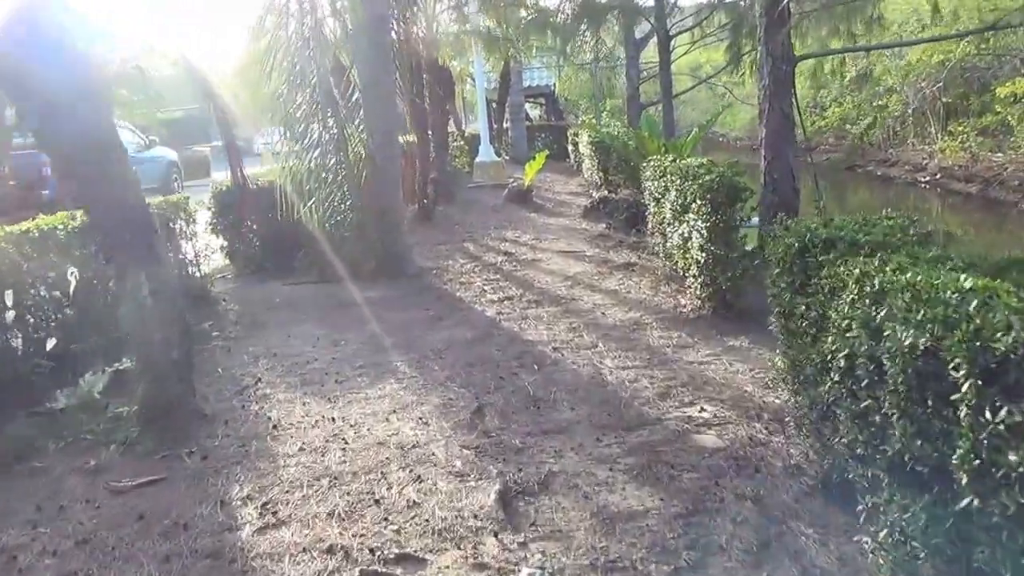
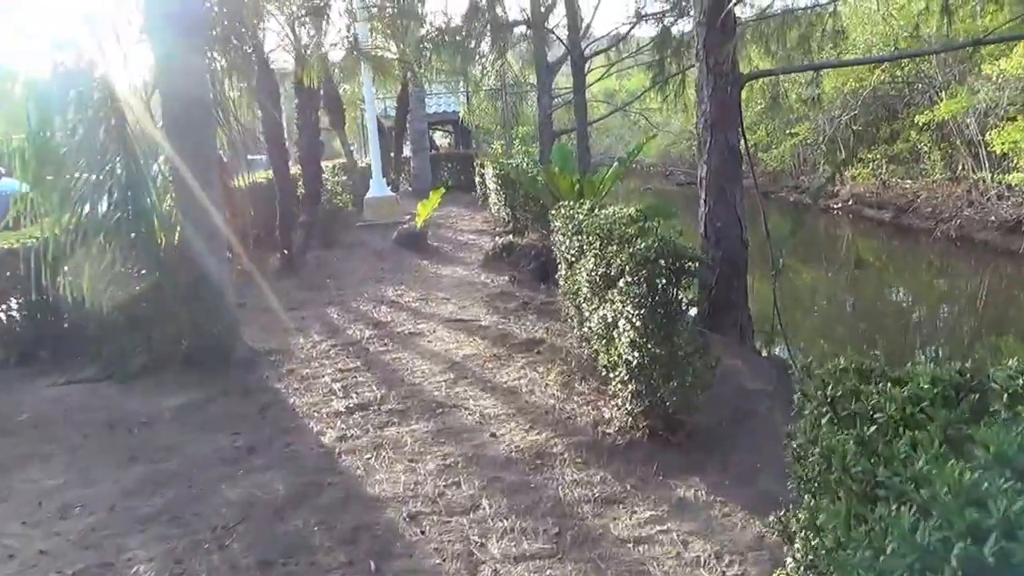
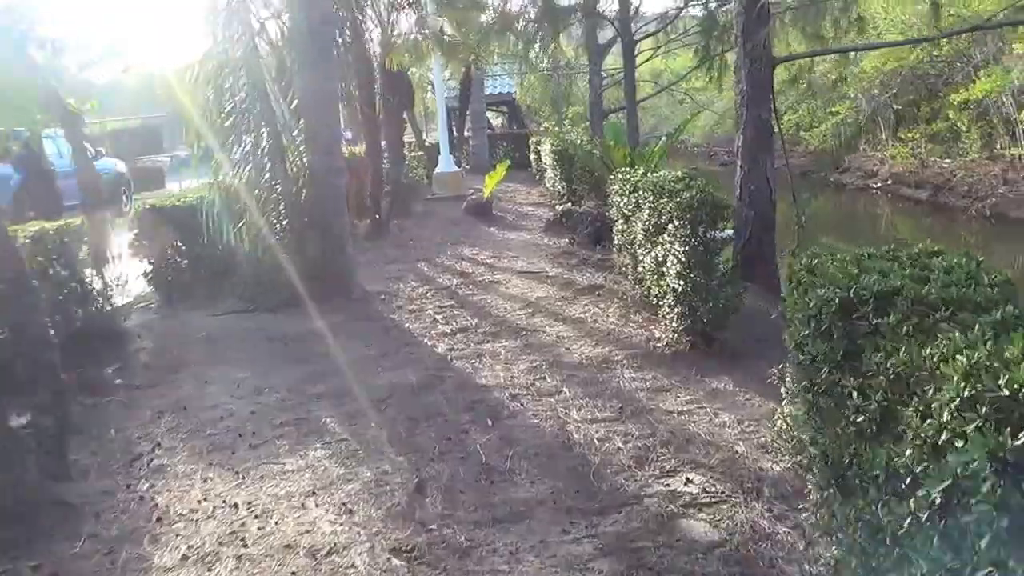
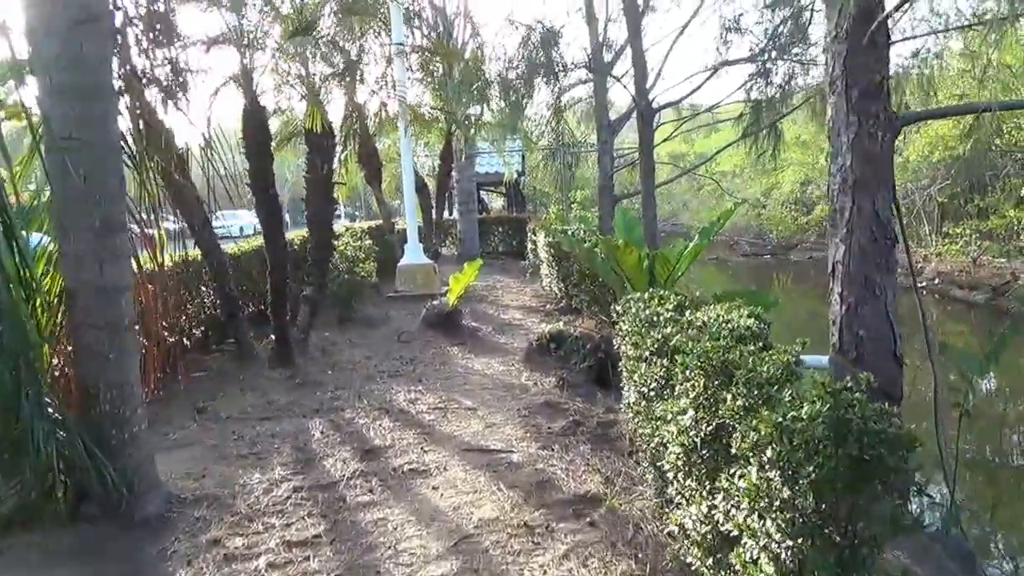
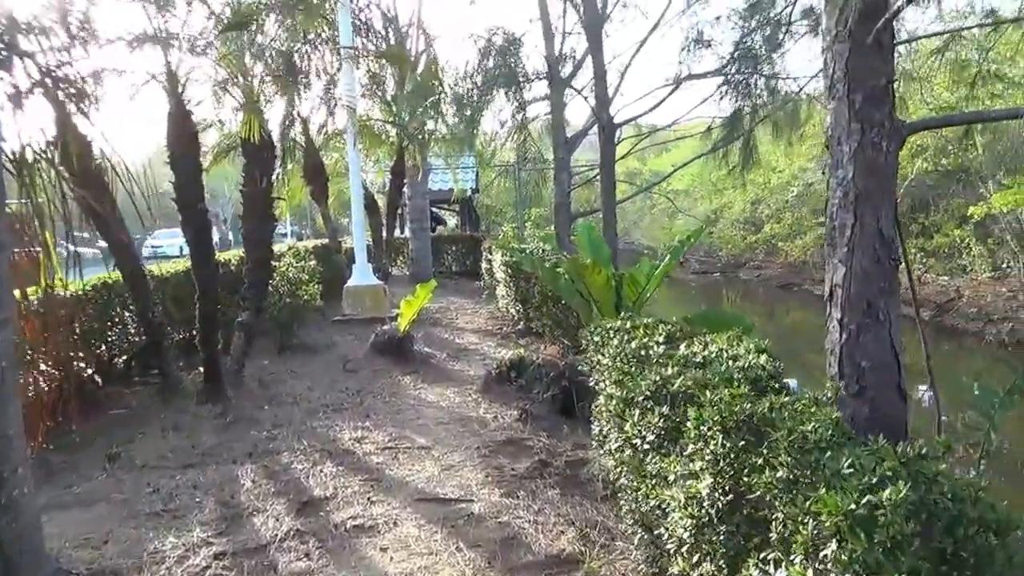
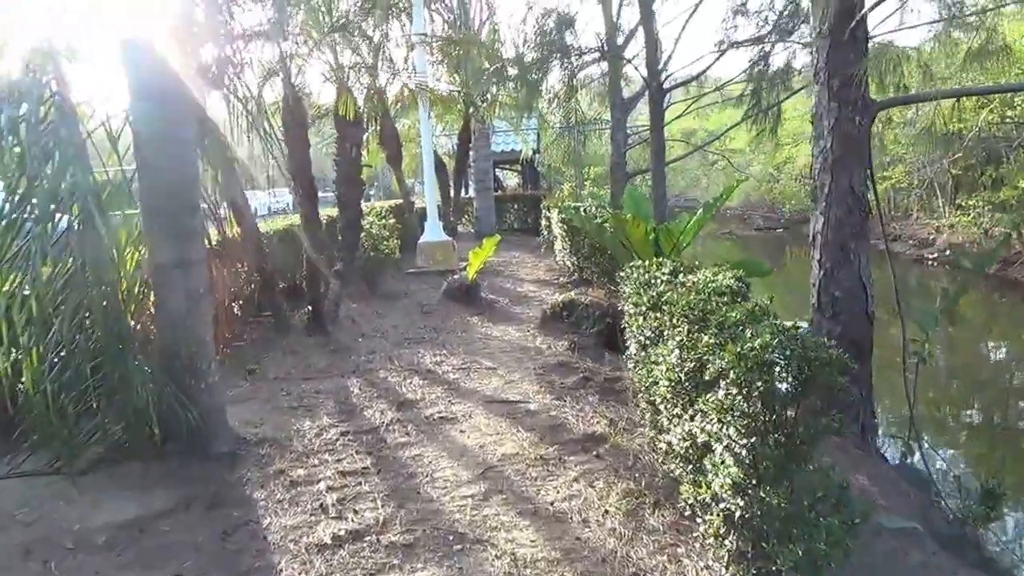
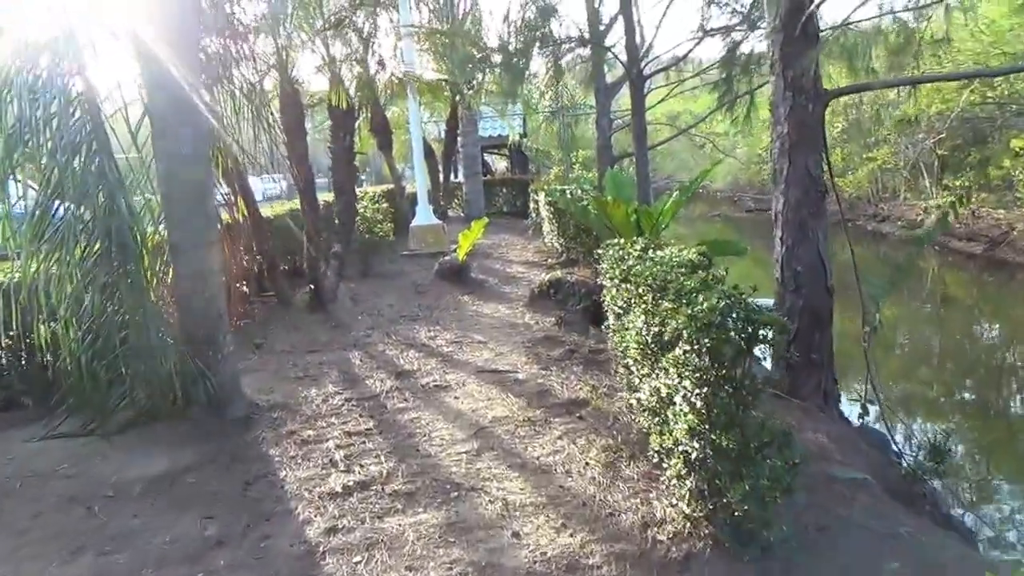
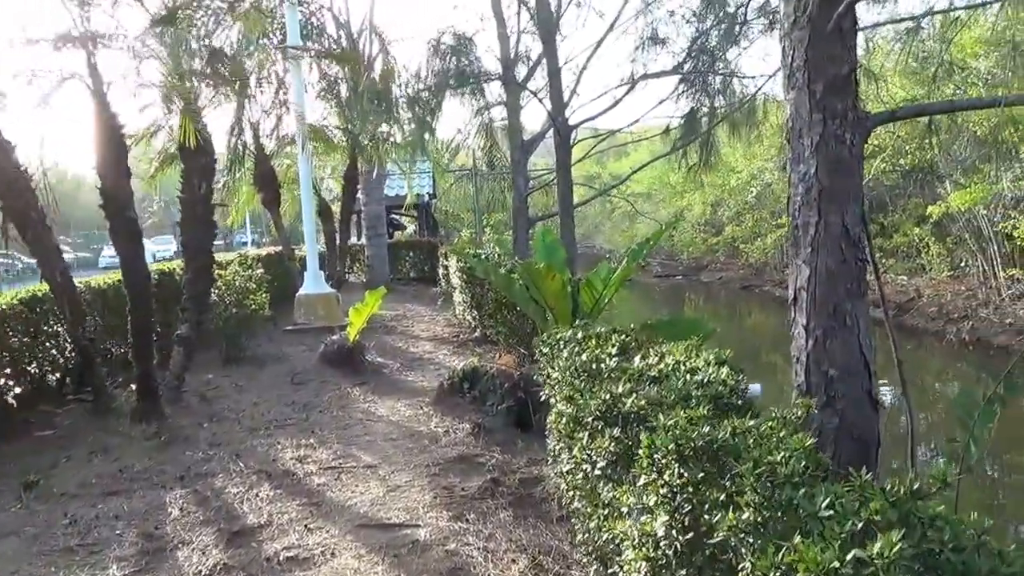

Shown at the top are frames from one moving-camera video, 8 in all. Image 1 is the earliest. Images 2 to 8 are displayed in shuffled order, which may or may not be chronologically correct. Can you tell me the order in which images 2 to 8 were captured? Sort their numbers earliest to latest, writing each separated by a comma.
3, 2, 7, 6, 4, 5, 8
